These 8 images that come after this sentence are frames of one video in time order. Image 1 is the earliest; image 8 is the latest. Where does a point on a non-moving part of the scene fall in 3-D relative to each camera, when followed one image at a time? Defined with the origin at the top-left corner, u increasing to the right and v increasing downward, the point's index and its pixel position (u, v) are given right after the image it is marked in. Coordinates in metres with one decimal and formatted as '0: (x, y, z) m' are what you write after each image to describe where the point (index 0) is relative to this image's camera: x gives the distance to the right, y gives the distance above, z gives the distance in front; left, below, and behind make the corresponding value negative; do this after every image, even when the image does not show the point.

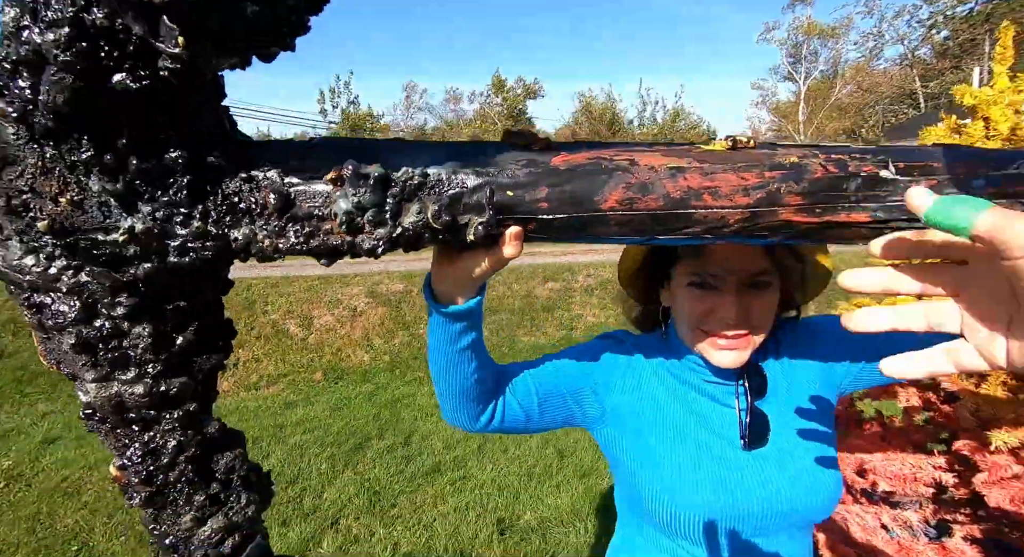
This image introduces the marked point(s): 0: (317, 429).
0: (-1.9, -1.4, +4.7) m
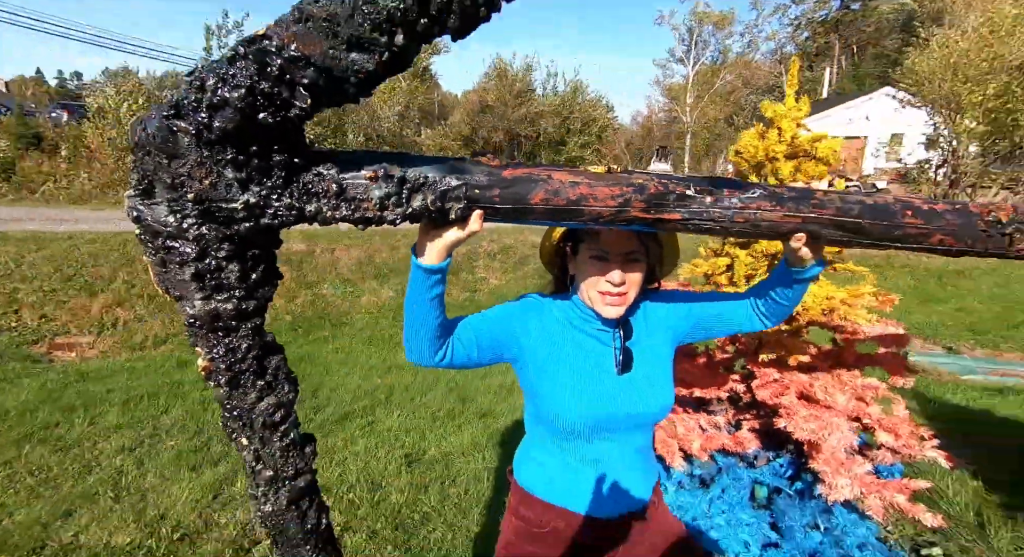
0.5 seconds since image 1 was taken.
0: (-2.8, -1.0, +4.7) m
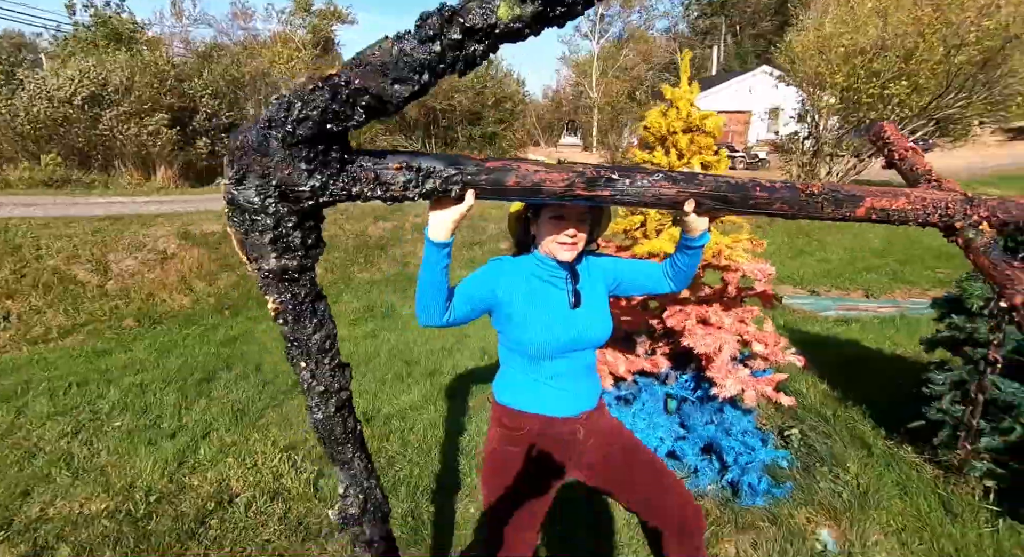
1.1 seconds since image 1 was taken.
0: (-3.4, -0.8, +4.6) m
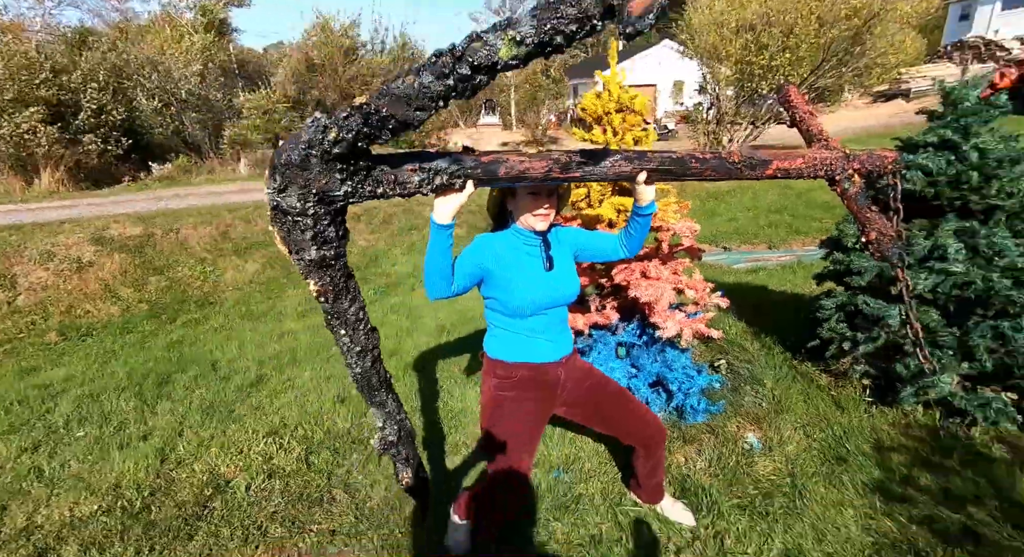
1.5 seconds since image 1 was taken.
0: (-3.8, -0.9, +4.4) m
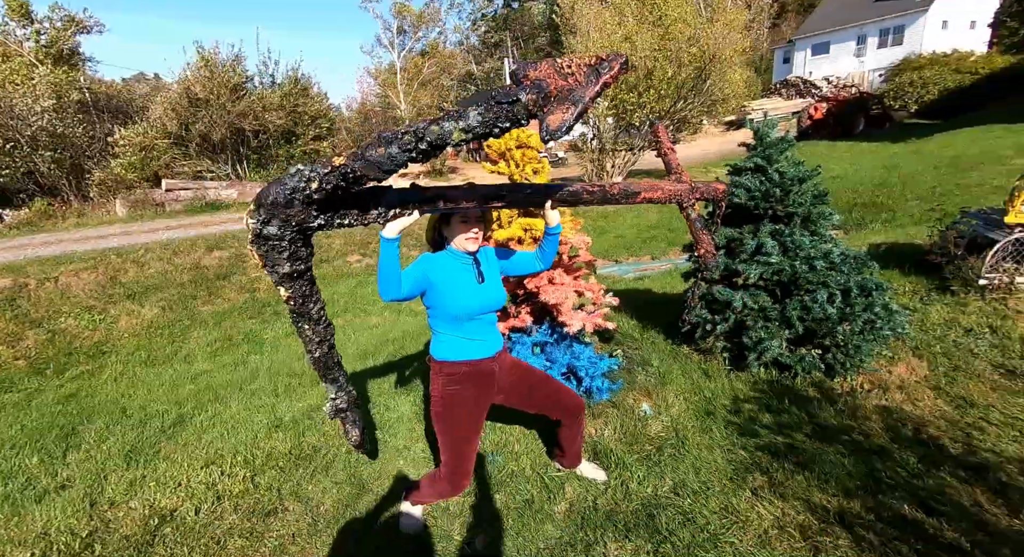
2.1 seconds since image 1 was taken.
0: (-4.4, -1.4, +4.1) m
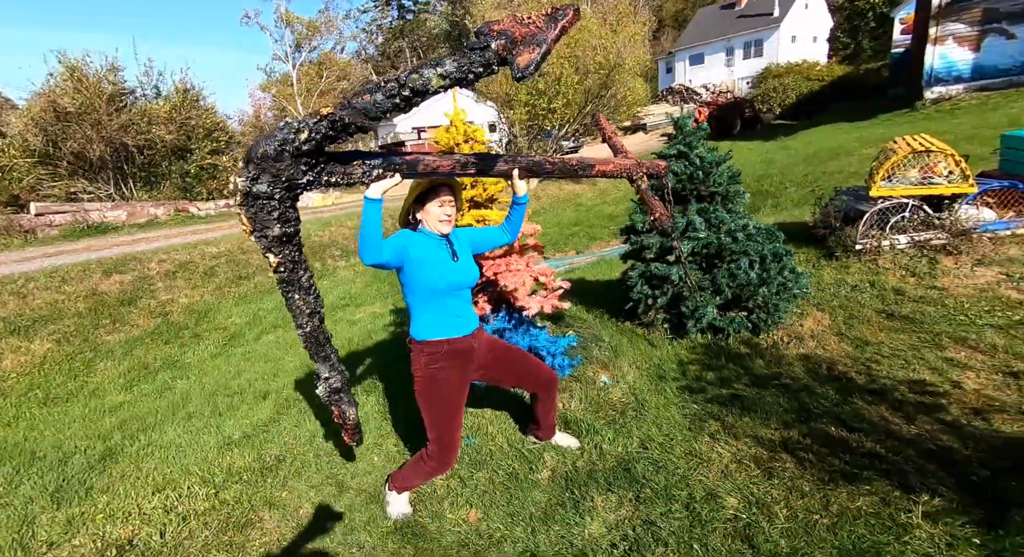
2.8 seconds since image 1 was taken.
0: (-4.6, -1.6, +3.4) m
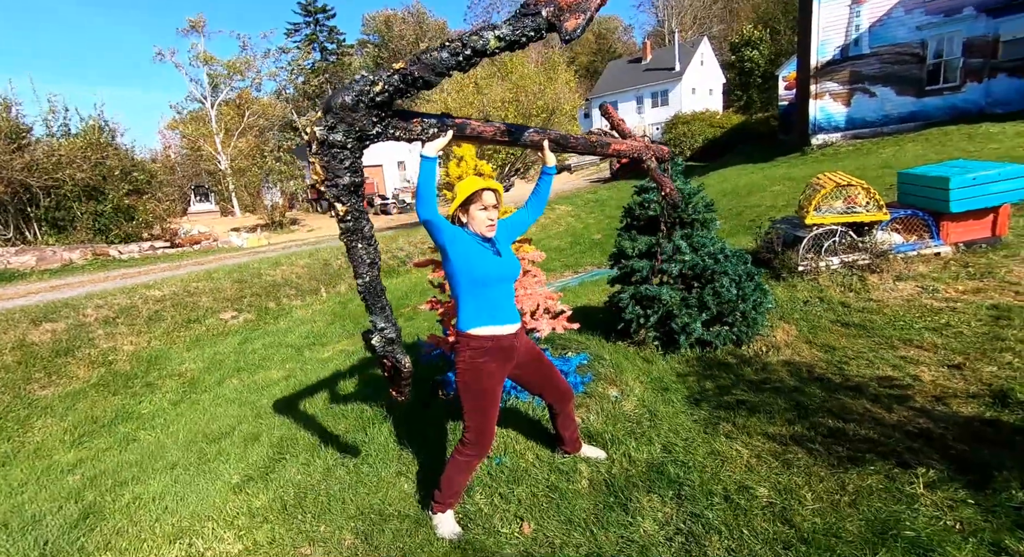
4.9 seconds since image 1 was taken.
0: (-4.4, -1.9, +2.8) m
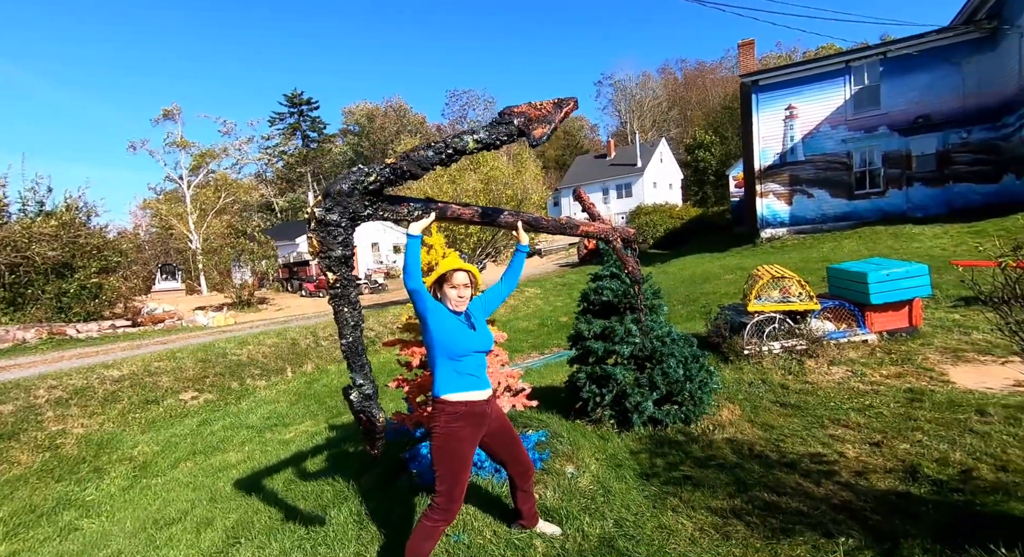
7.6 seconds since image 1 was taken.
0: (-4.6, -2.3, +2.5) m
